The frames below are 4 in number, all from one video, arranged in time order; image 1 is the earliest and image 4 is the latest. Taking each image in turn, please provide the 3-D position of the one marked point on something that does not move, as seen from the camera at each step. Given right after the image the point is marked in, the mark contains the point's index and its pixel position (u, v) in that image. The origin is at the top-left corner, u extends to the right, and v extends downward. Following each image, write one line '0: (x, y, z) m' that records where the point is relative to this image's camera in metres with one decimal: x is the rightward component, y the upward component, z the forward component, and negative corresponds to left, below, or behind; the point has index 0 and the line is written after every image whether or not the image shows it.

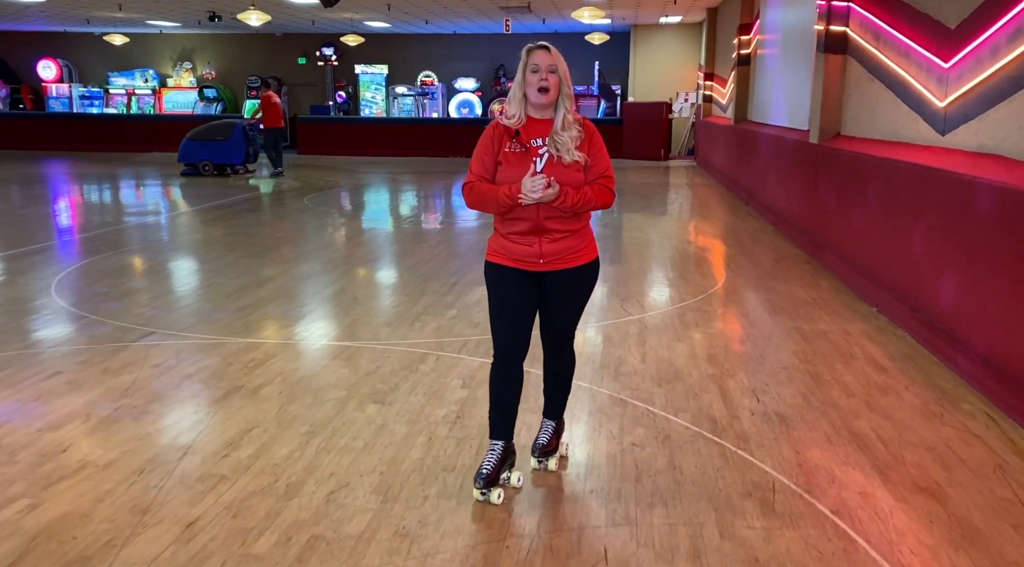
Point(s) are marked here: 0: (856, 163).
0: (+2.2, +0.8, +4.3) m
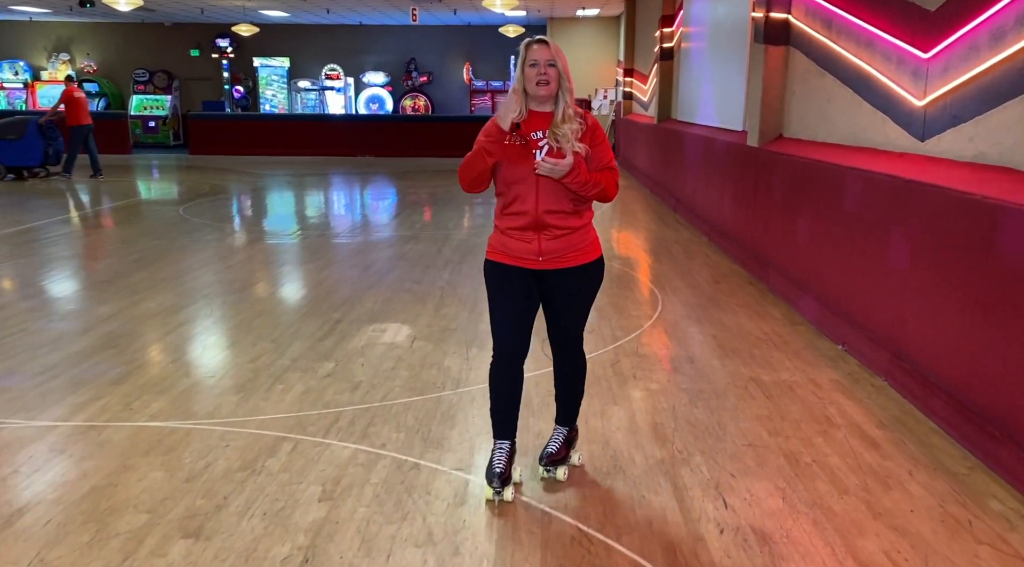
0: (+1.6, +0.6, +3.7) m
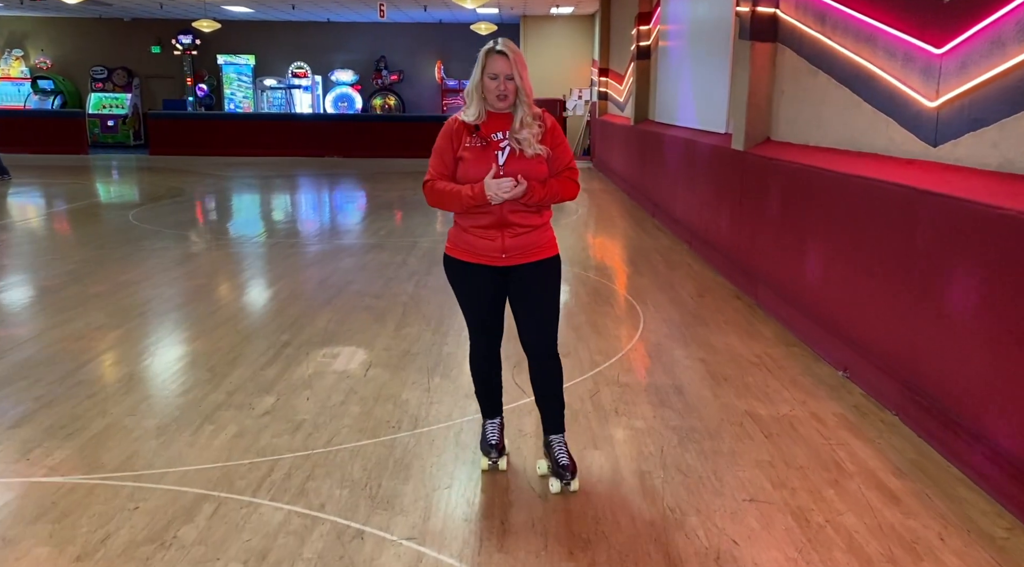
0: (+1.5, +0.5, +3.5) m
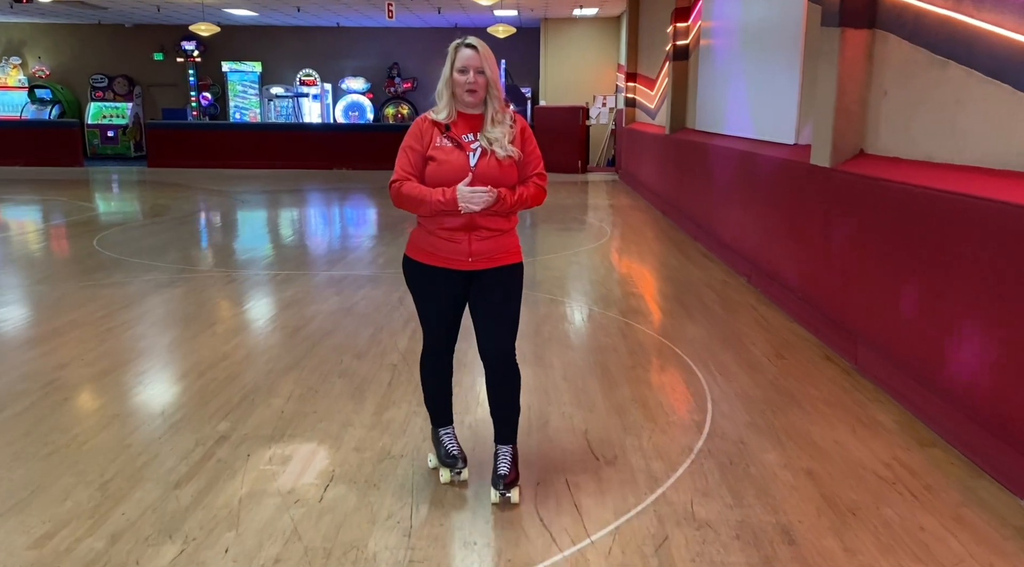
0: (+1.5, +0.3, +2.5) m
